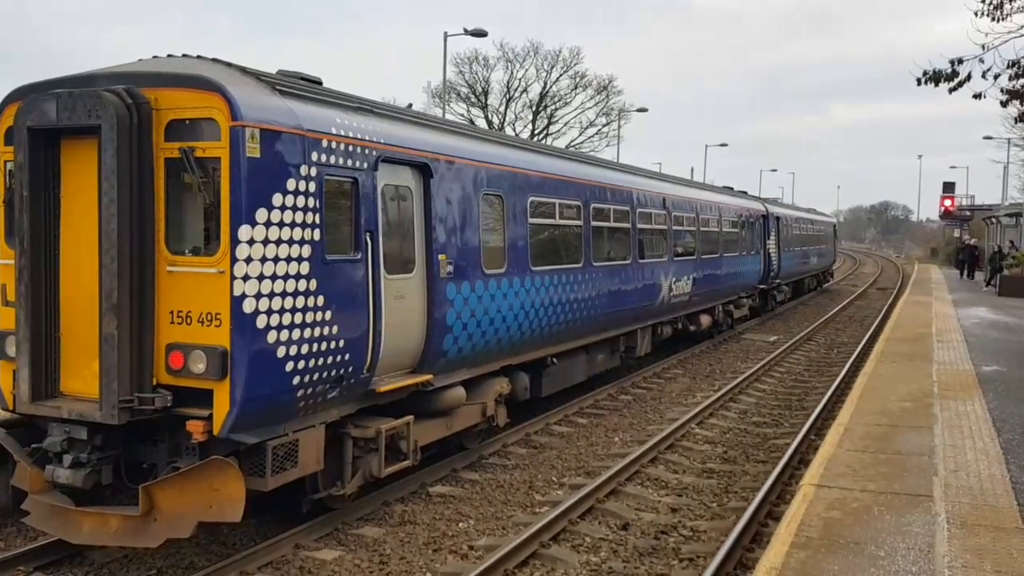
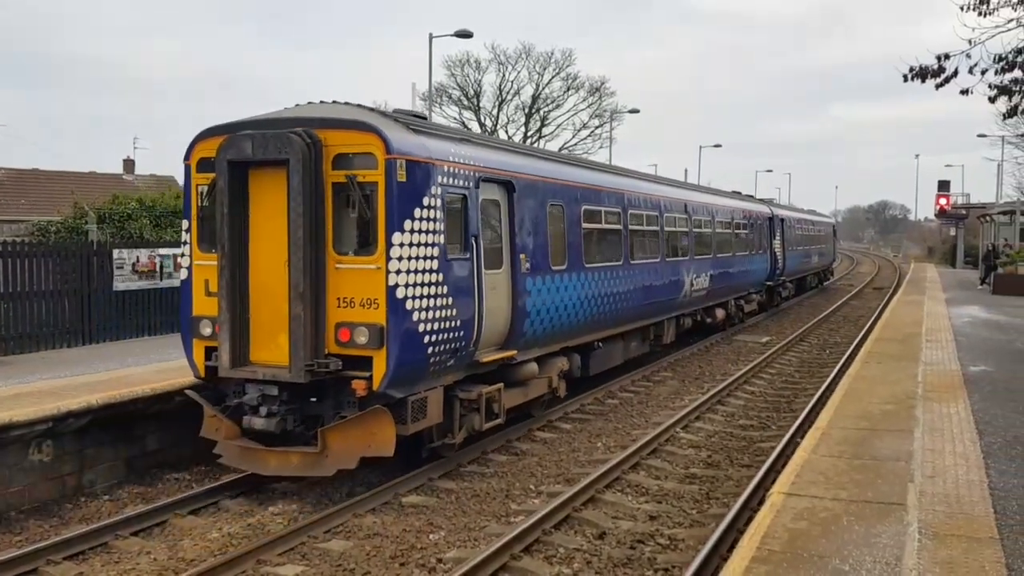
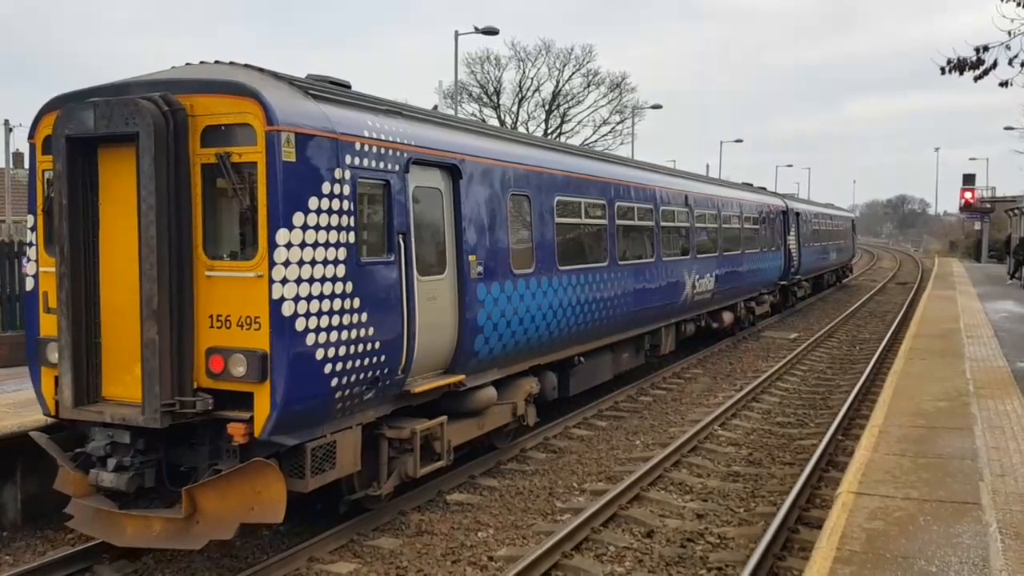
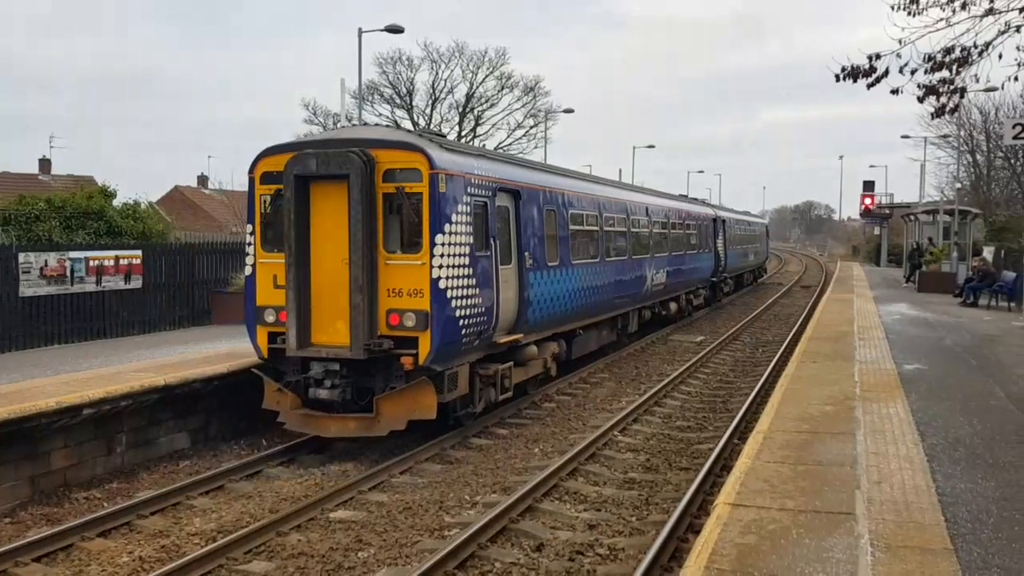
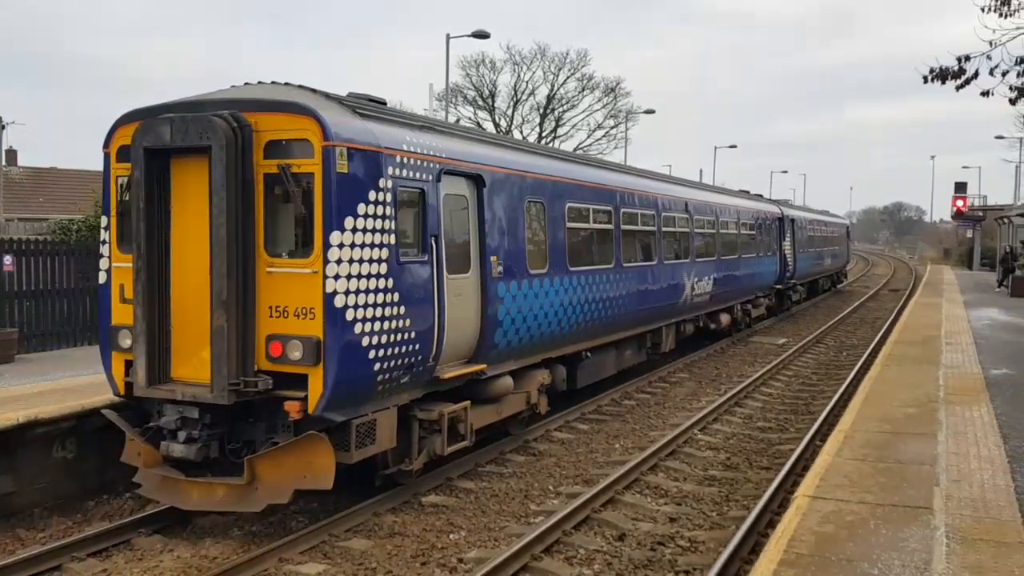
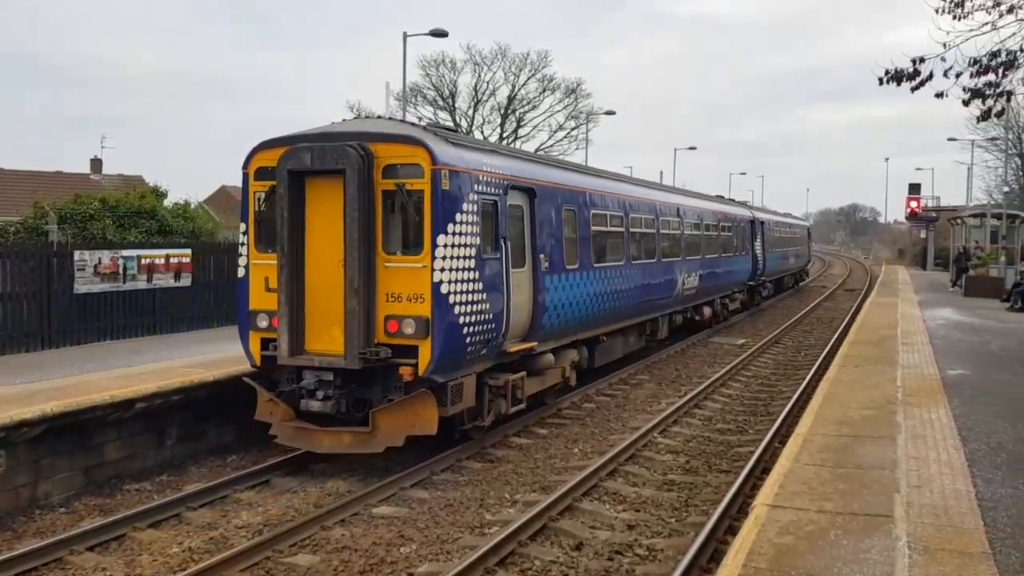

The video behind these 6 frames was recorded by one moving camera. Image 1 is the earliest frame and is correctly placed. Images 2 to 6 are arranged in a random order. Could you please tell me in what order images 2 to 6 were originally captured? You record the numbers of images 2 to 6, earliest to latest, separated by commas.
3, 5, 2, 6, 4
